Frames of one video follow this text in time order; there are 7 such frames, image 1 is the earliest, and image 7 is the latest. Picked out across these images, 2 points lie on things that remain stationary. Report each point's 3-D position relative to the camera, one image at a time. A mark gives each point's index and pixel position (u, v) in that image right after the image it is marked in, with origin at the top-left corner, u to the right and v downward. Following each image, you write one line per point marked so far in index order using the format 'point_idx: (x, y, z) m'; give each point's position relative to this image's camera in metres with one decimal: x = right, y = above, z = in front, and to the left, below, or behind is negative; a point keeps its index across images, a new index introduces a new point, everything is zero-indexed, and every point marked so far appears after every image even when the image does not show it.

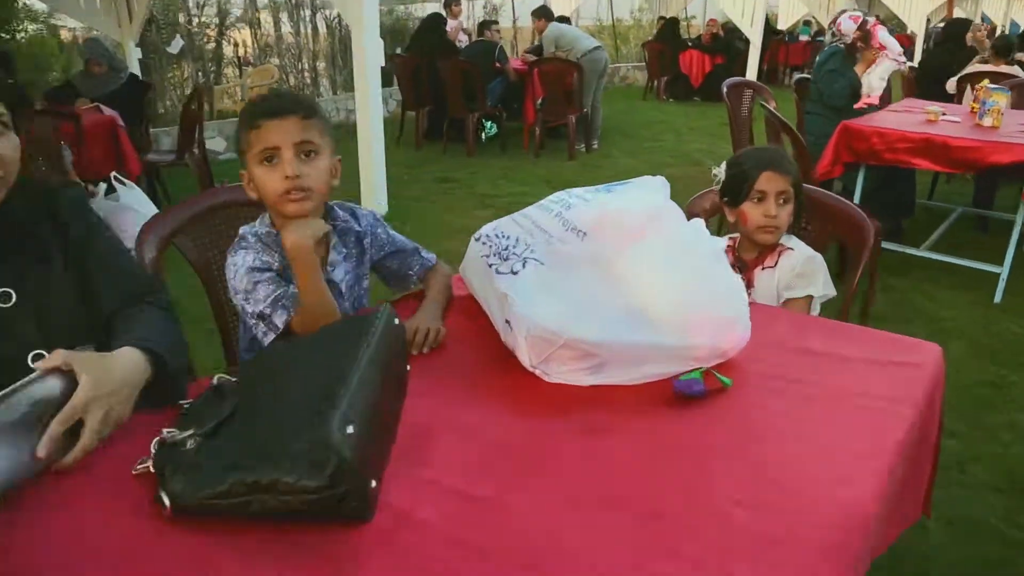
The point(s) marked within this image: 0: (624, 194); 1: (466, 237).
0: (+0.2, +0.2, +1.3) m
1: (-0.3, +0.3, +4.9) m
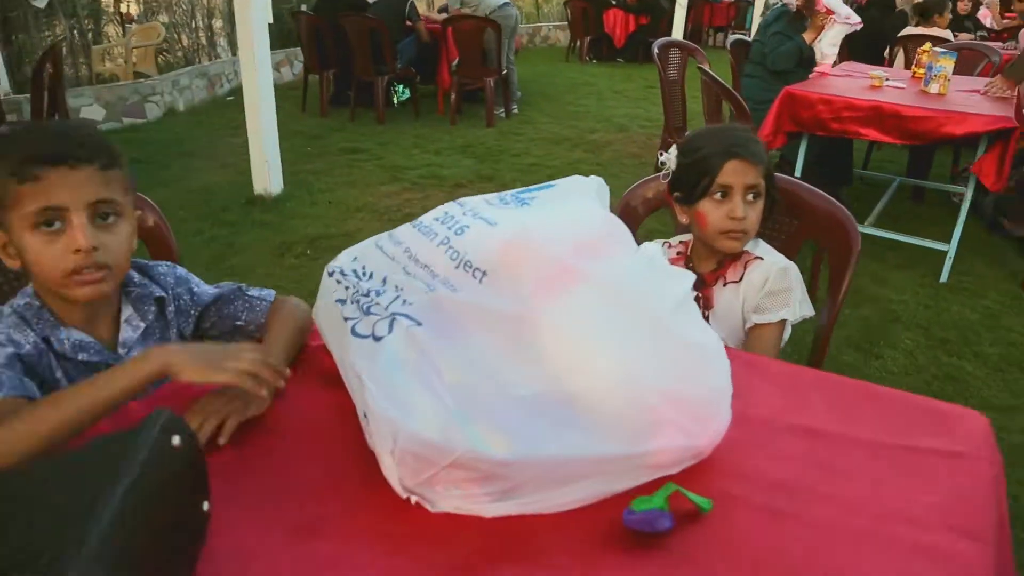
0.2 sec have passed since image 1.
0: (0.0, +0.1, +0.9) m
1: (-0.8, +0.4, +4.4) m
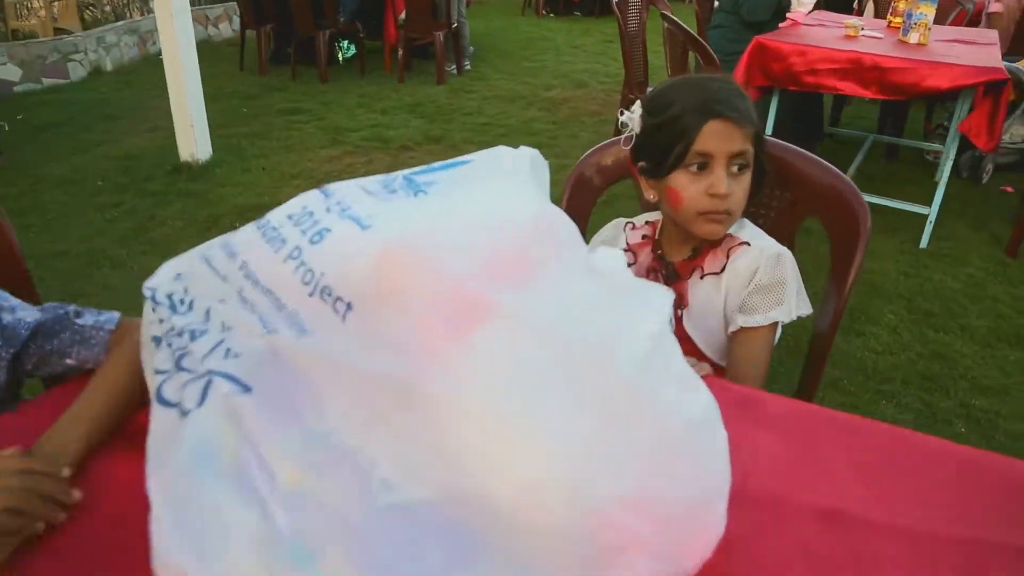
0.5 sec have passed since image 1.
0: (-0.1, +0.1, +0.6) m
1: (-1.1, +0.6, +4.0) m
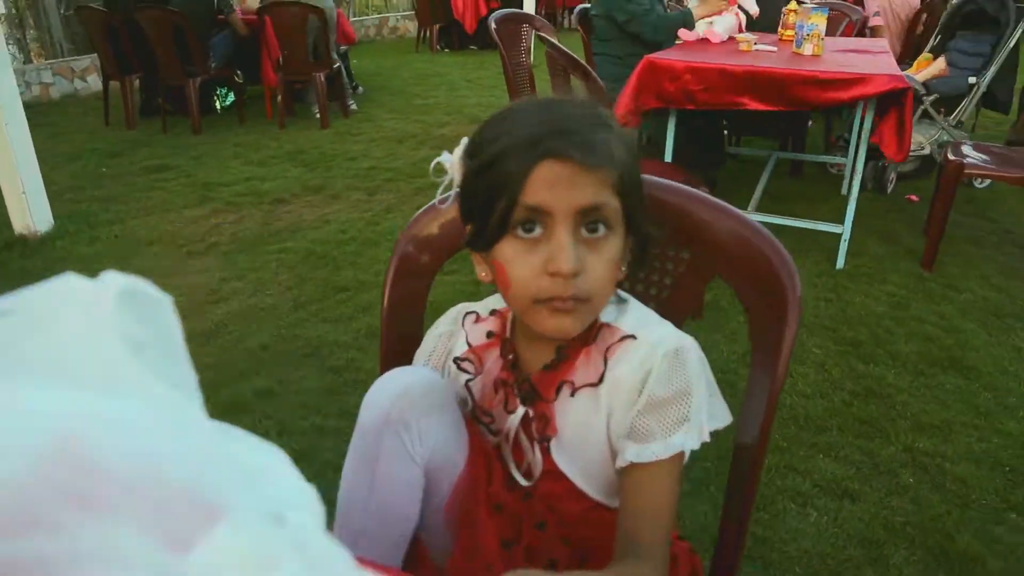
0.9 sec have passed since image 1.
0: (-0.2, -0.1, +0.2) m
1: (-1.6, +0.2, +3.5) m
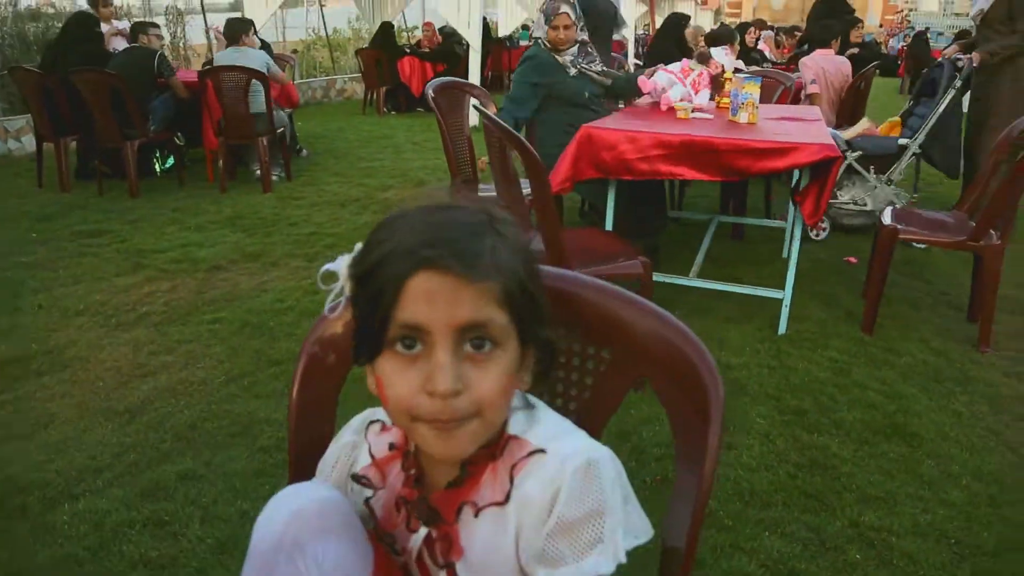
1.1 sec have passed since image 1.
0: (-0.3, -0.1, +0.1) m
1: (-1.8, -0.1, +3.4) m
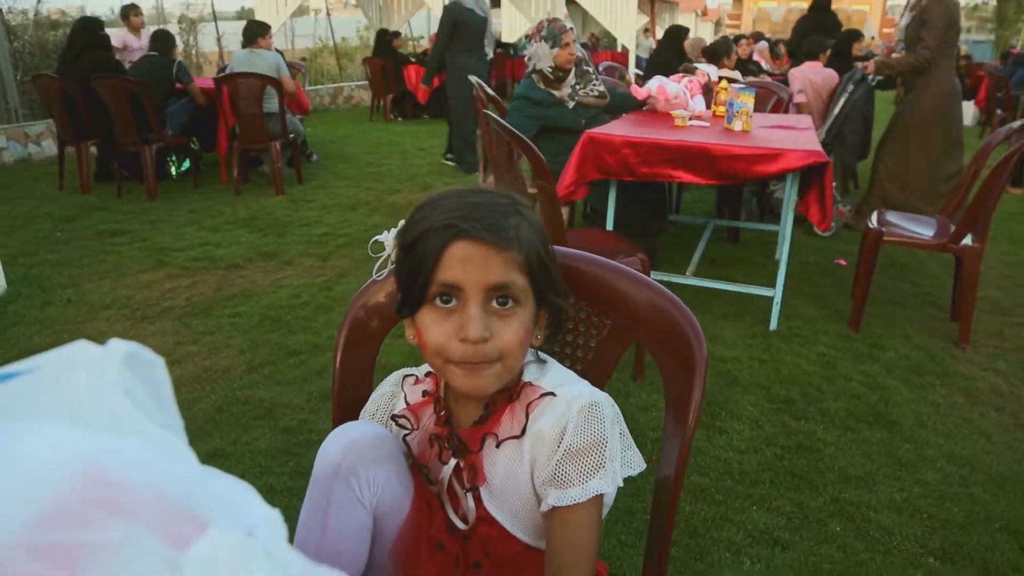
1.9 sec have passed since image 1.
0: (-0.3, -0.1, +0.3) m
1: (-1.8, -0.1, +3.5) m
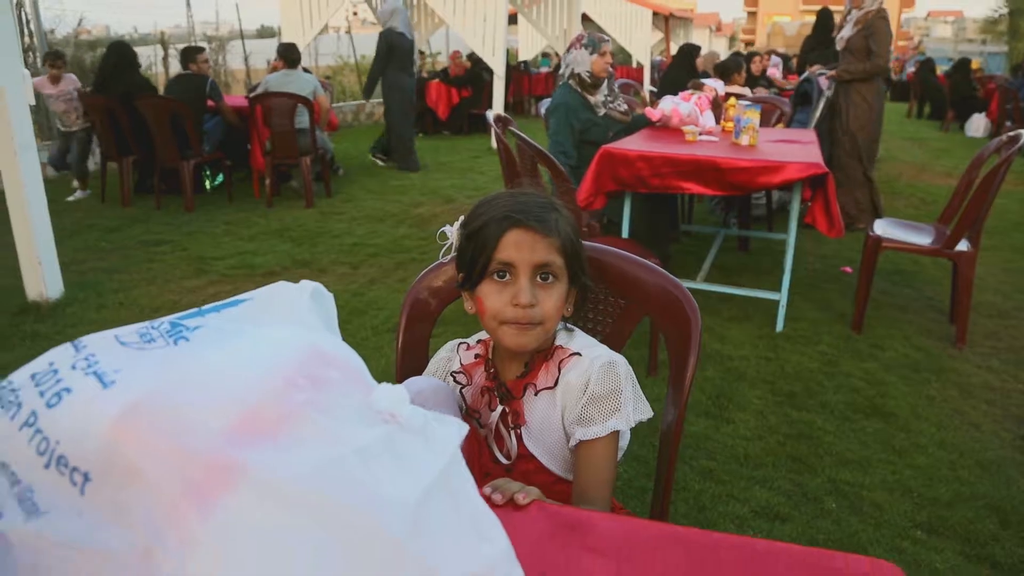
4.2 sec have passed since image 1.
0: (-0.2, -0.1, +0.5) m
1: (-1.7, -0.1, +3.8) m
